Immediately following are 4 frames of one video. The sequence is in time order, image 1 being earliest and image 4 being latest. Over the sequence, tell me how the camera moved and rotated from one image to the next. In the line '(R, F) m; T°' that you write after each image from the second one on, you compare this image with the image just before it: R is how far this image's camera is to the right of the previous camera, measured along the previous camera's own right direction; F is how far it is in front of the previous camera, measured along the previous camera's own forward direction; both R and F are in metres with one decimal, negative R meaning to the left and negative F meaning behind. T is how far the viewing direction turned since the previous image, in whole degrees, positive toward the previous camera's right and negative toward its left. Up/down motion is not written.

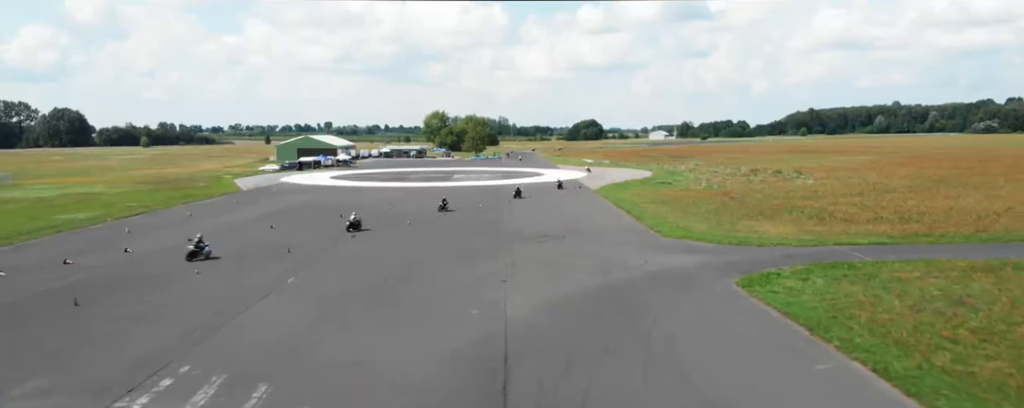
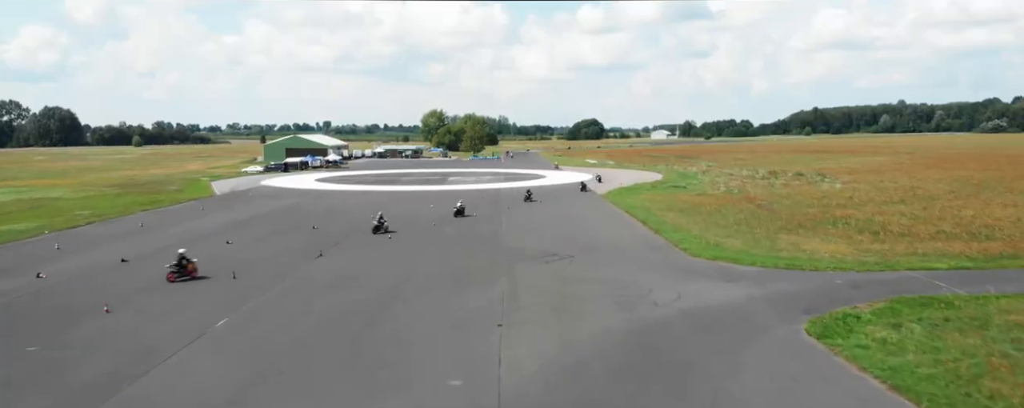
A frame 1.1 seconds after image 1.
(+0.1, +5.2) m; 0°
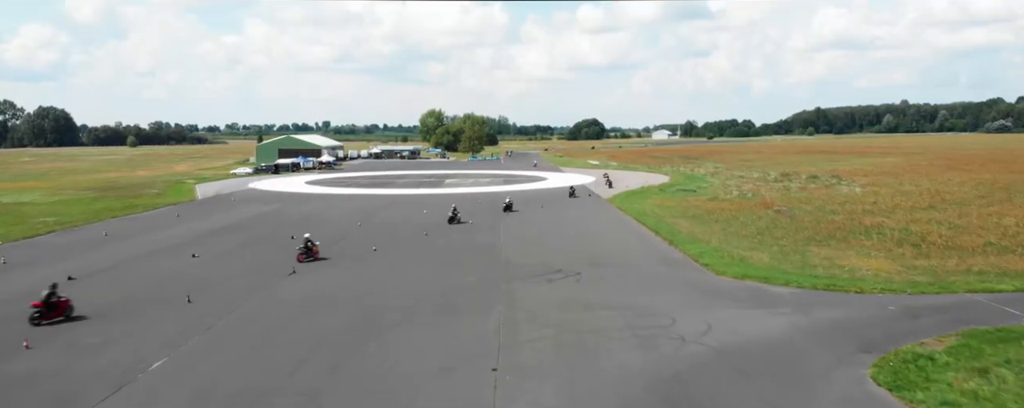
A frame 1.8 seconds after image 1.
(0.0, +3.0) m; 0°
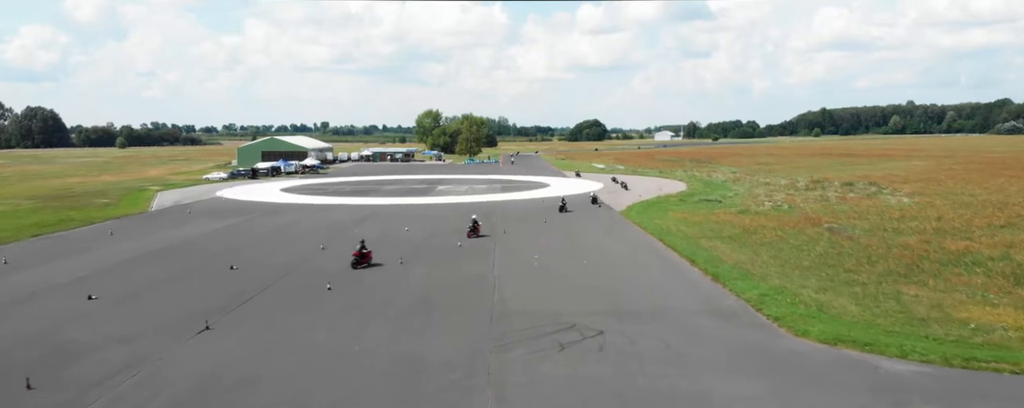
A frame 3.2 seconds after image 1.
(+0.1, +6.3) m; 0°
